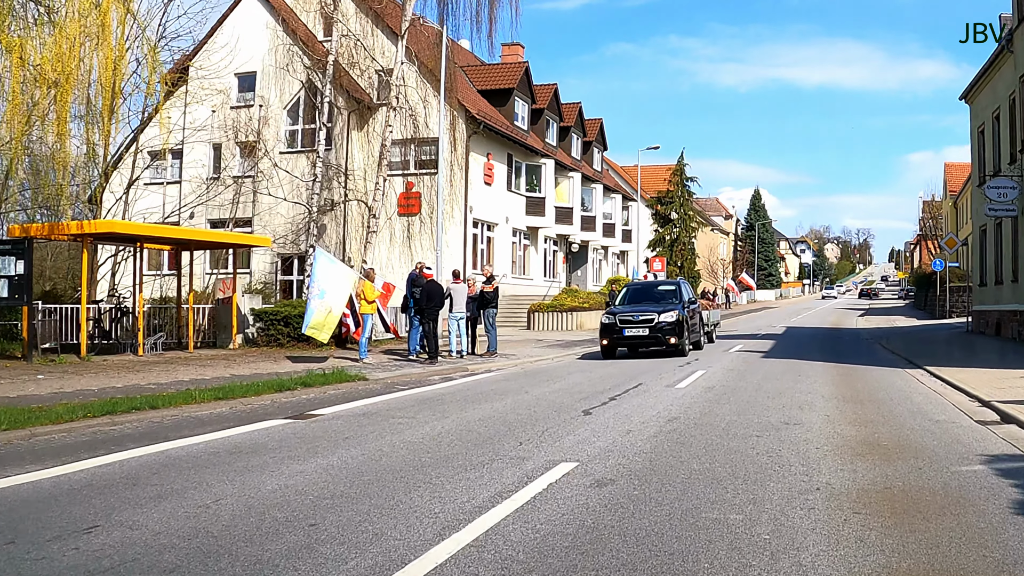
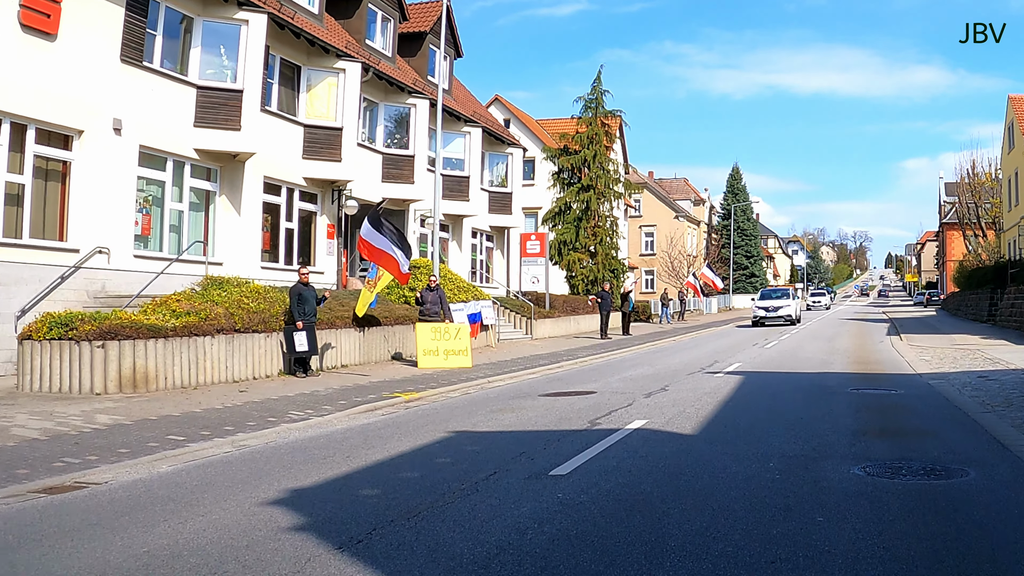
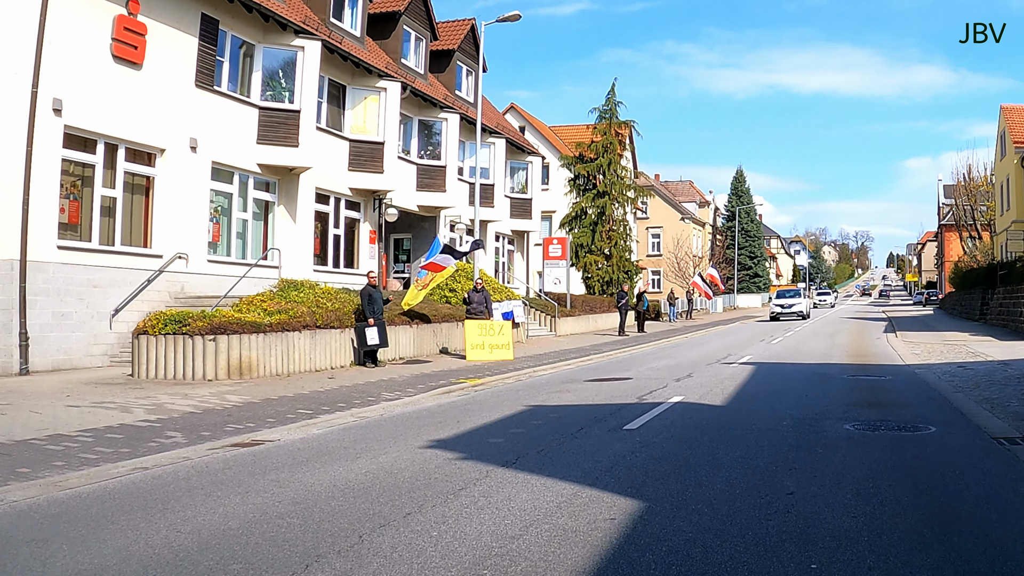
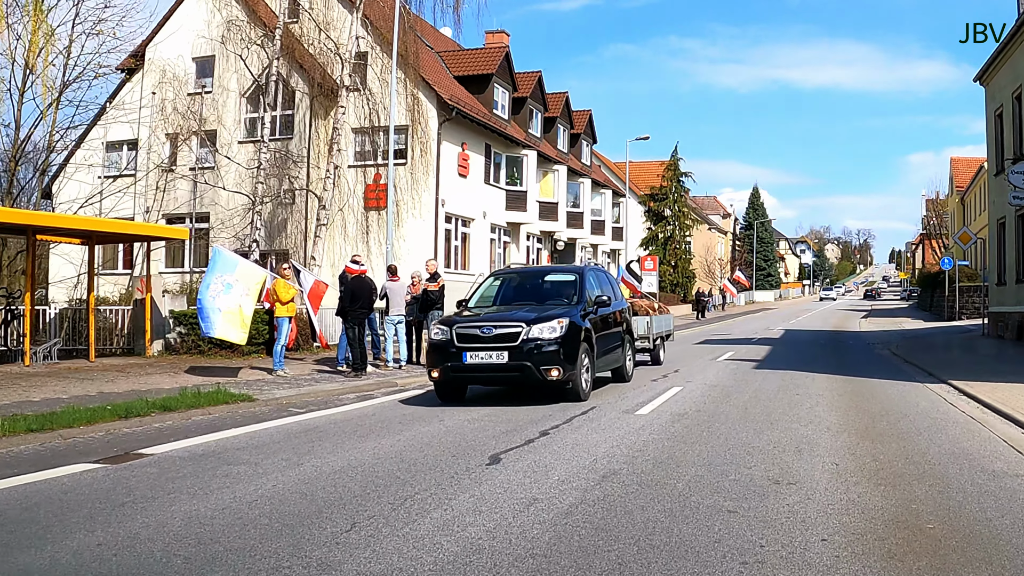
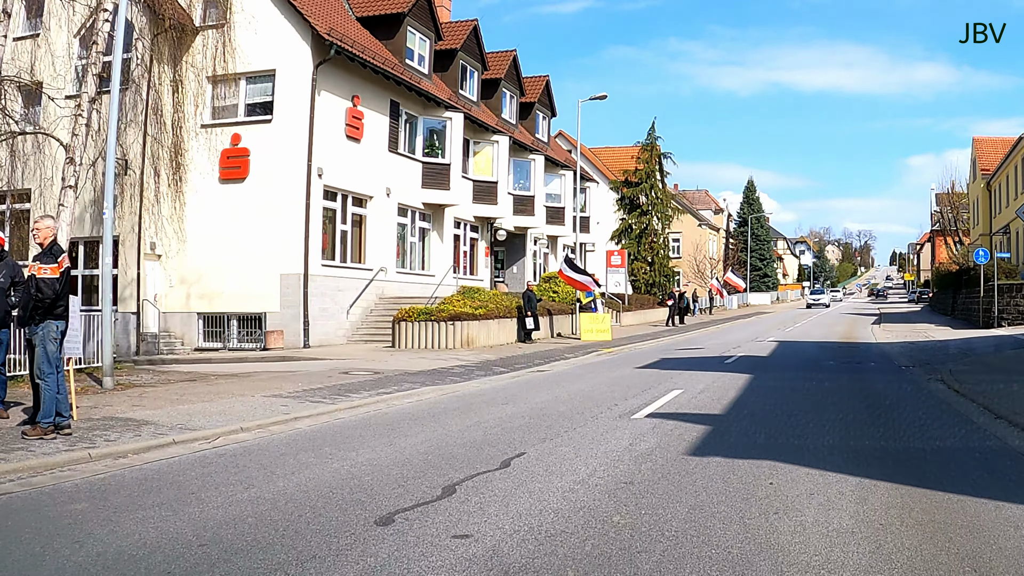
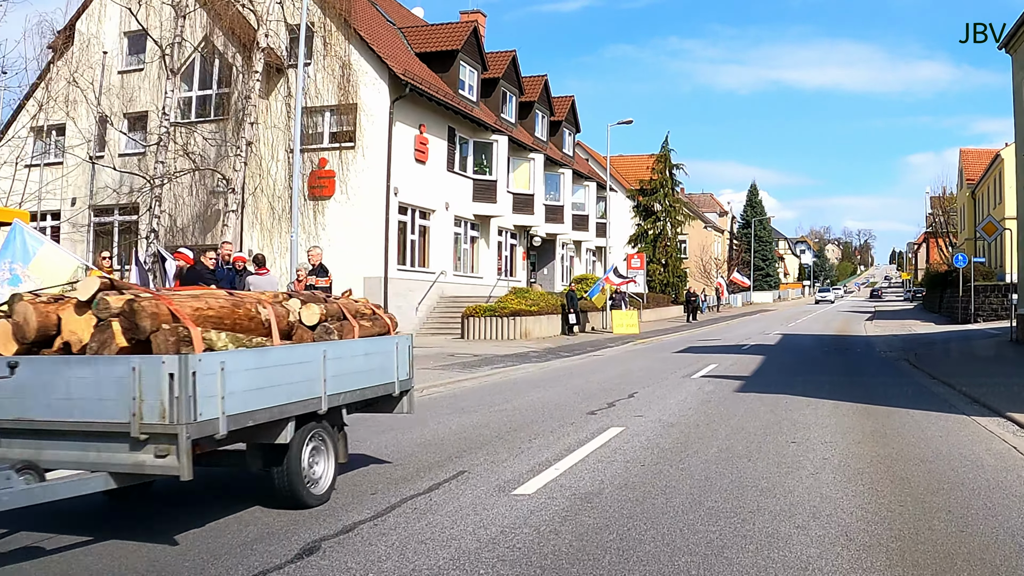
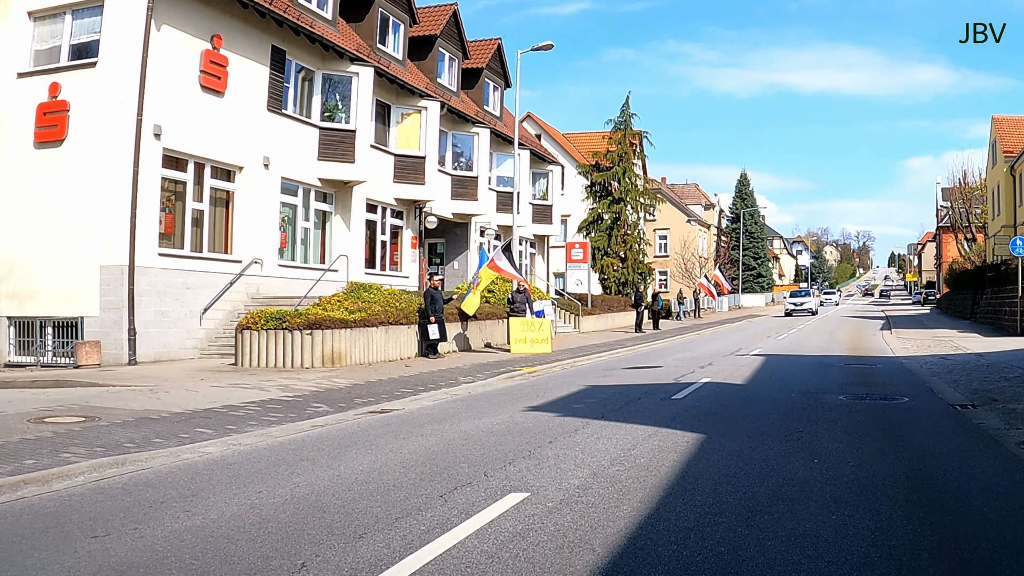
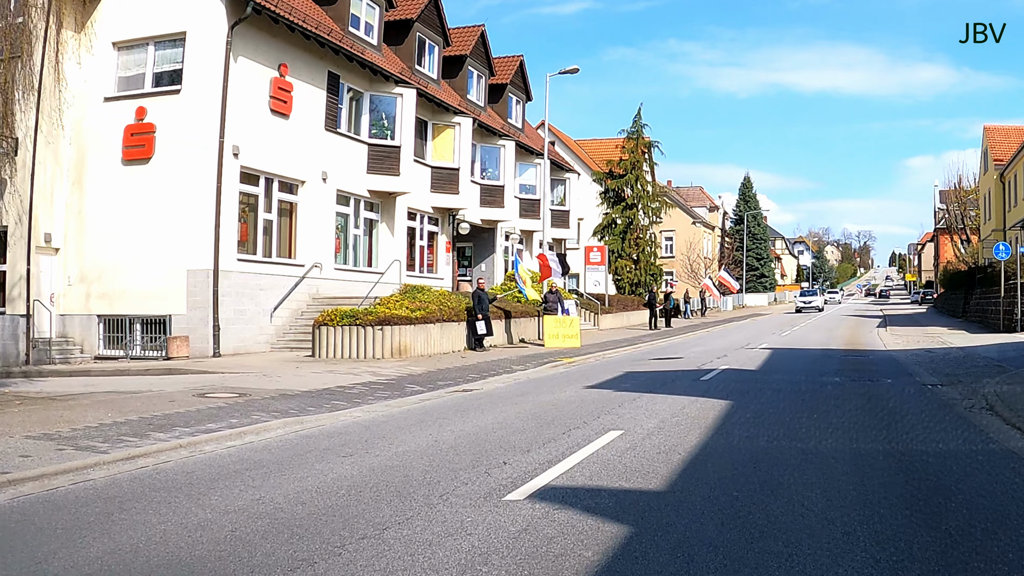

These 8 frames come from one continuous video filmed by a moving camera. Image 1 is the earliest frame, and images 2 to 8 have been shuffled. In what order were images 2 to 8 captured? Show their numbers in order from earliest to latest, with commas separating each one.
4, 6, 5, 8, 7, 3, 2
